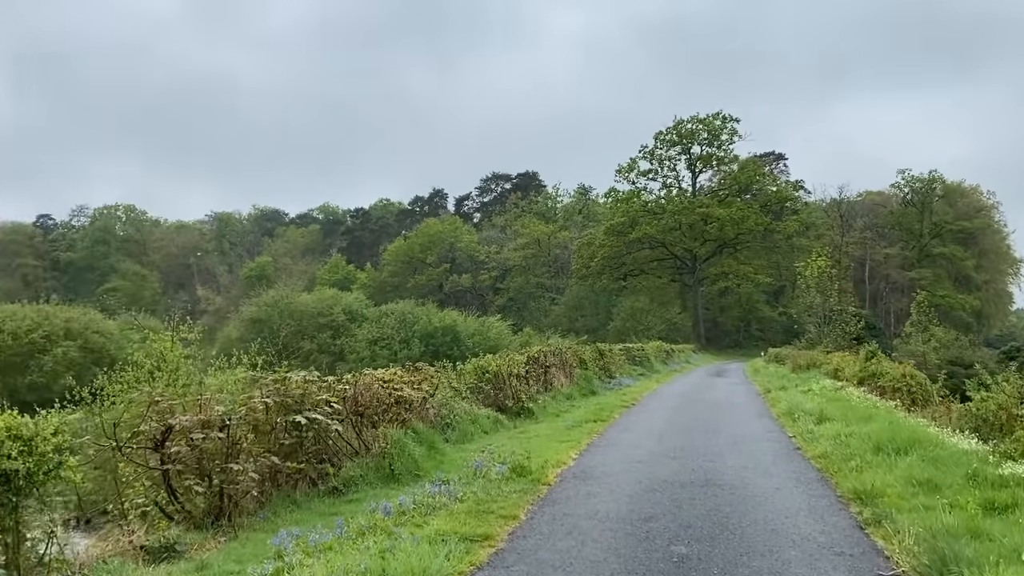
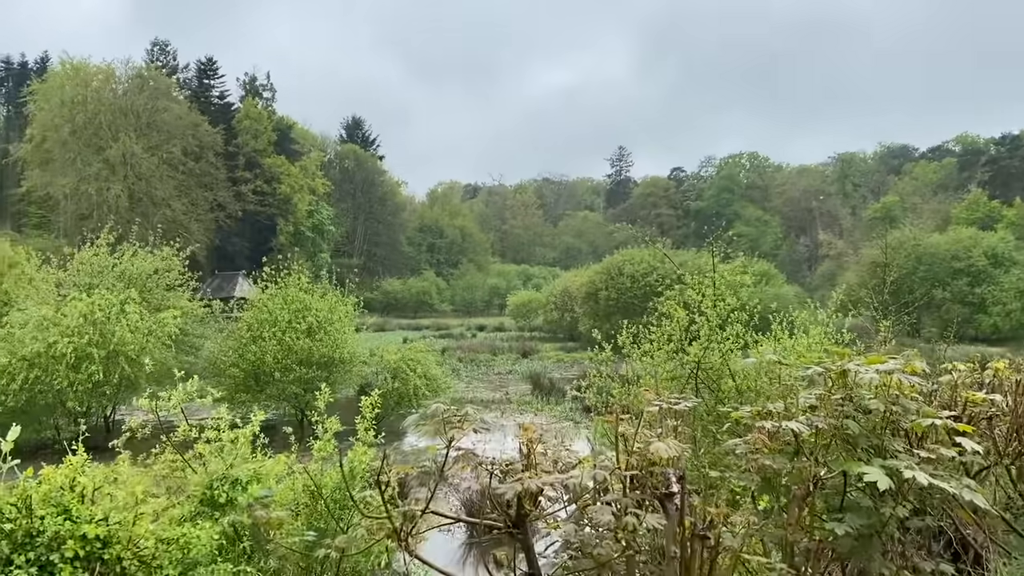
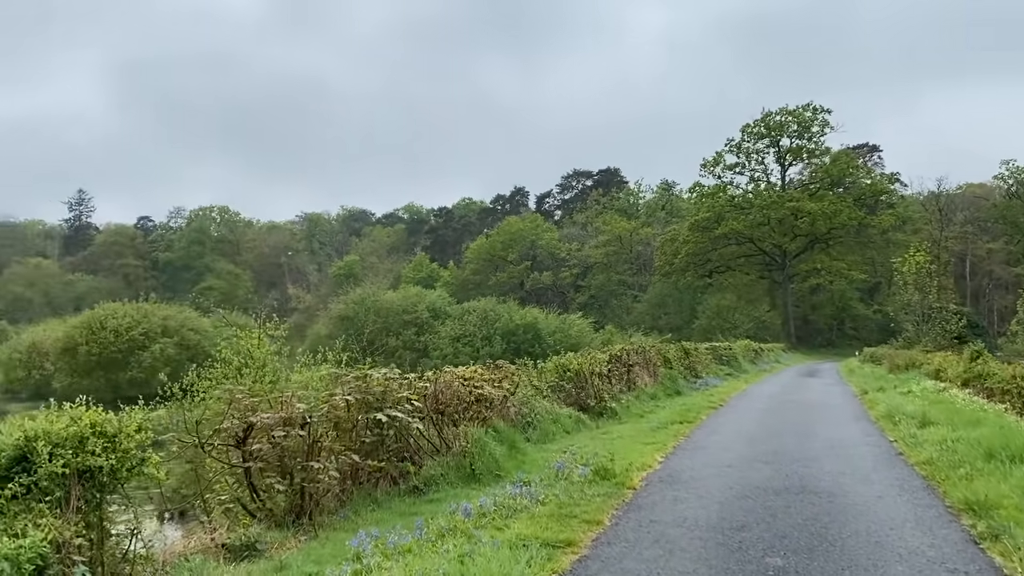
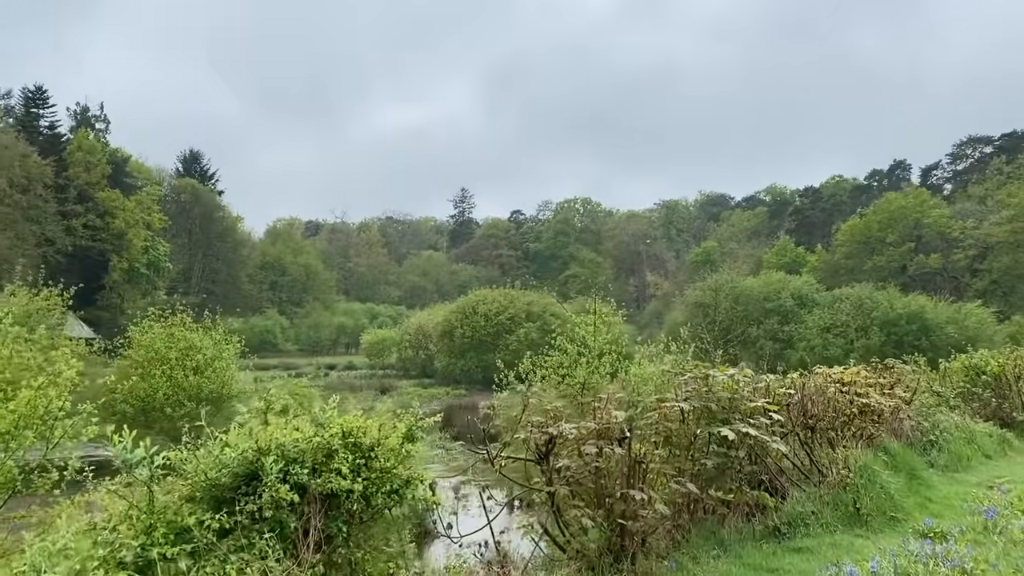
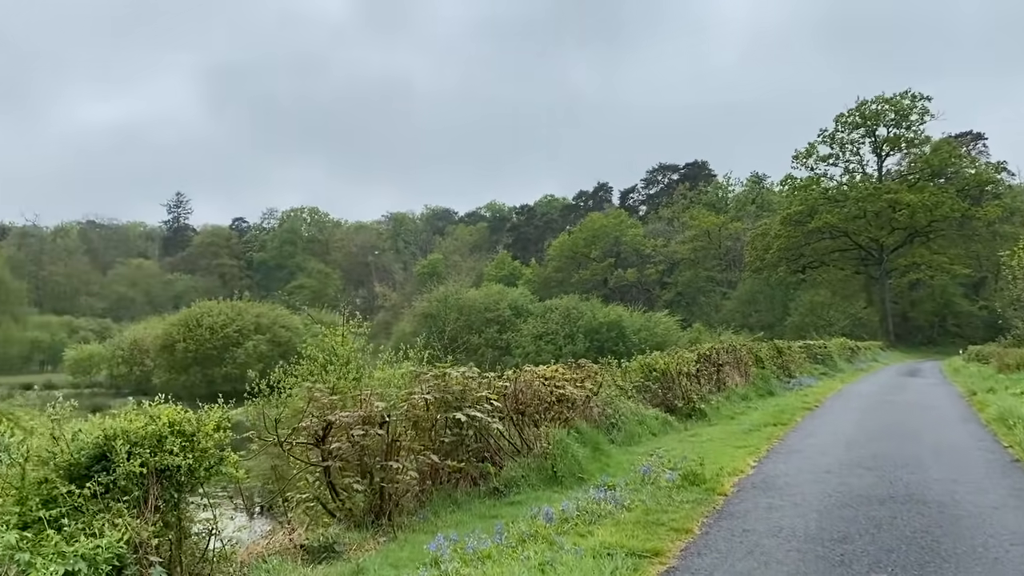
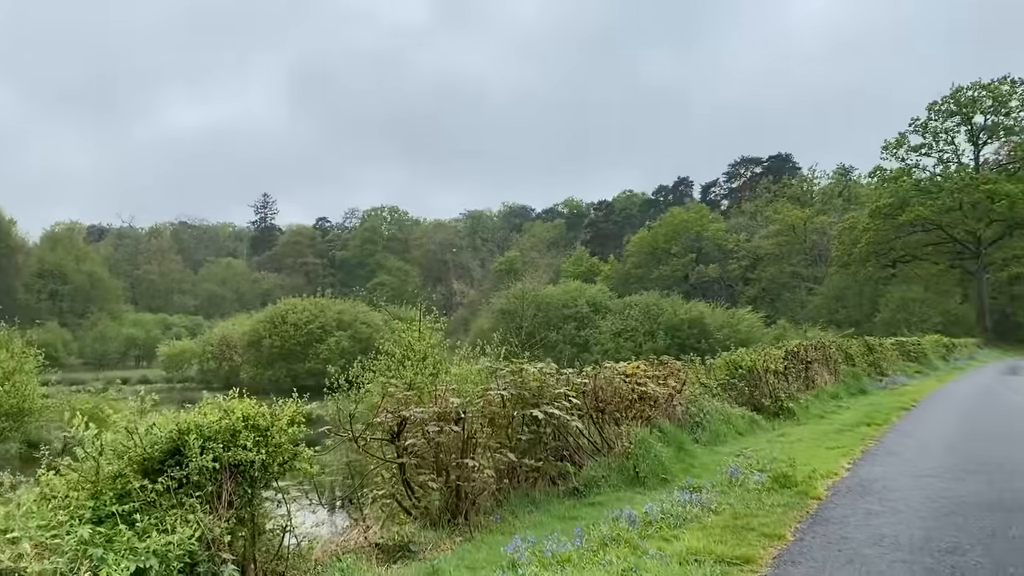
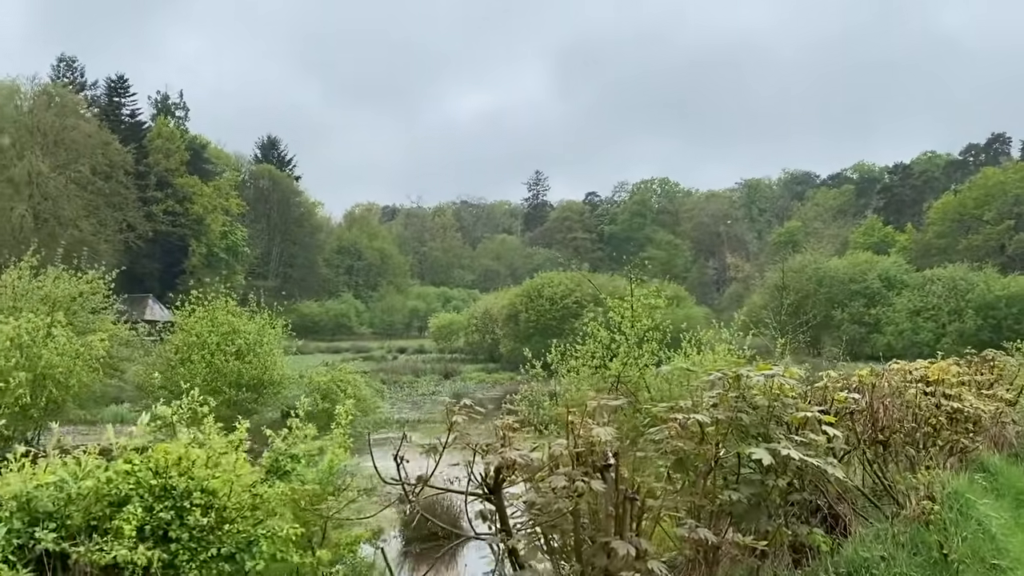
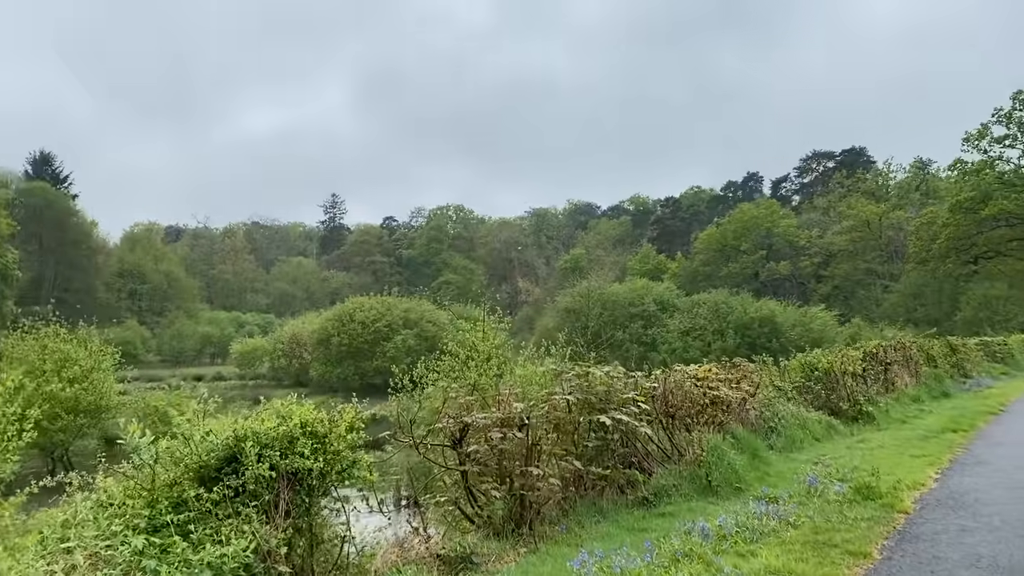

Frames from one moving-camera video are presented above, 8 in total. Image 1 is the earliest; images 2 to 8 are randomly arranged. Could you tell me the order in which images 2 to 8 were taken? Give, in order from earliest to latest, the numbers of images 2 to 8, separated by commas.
3, 5, 6, 8, 4, 7, 2
